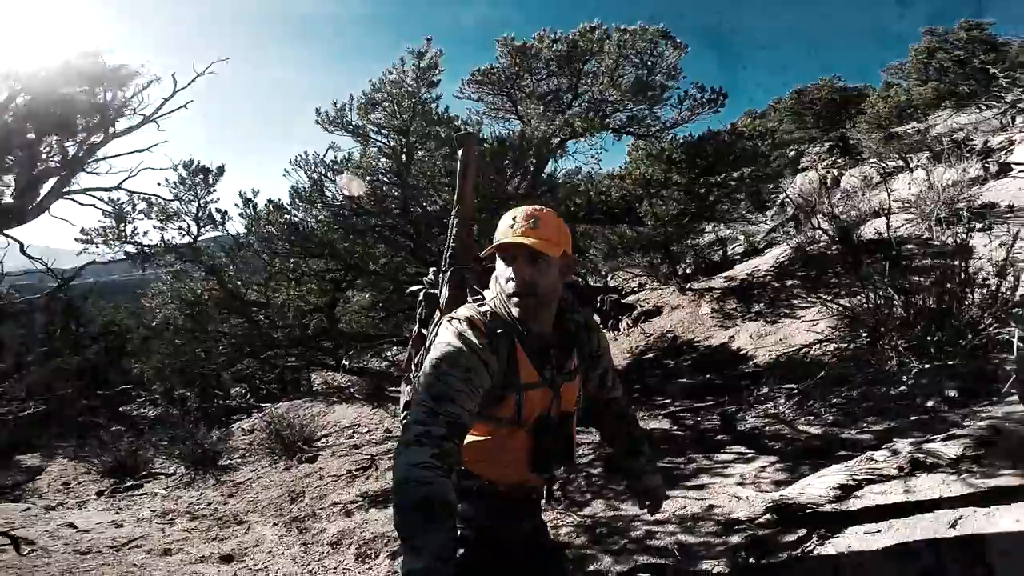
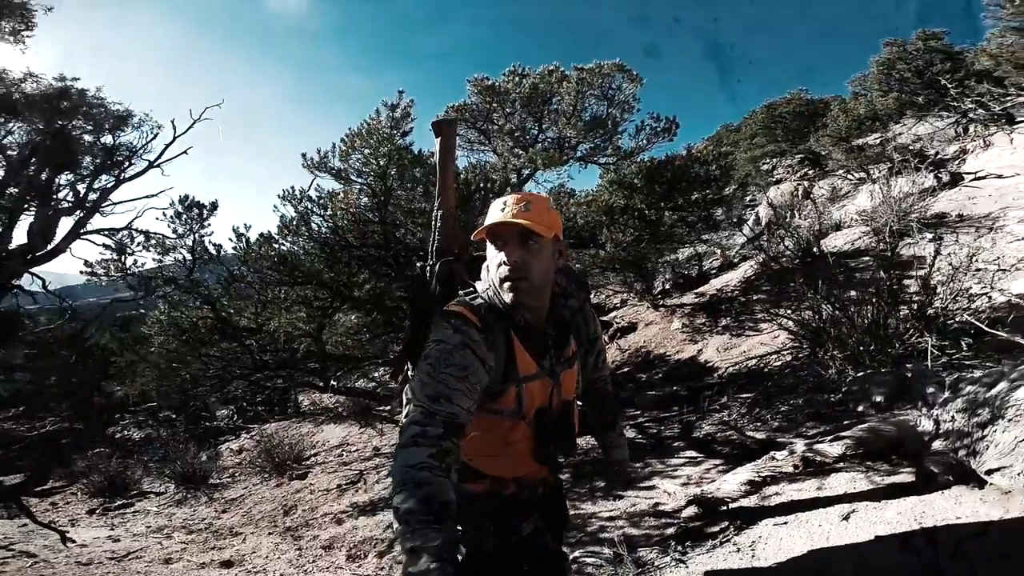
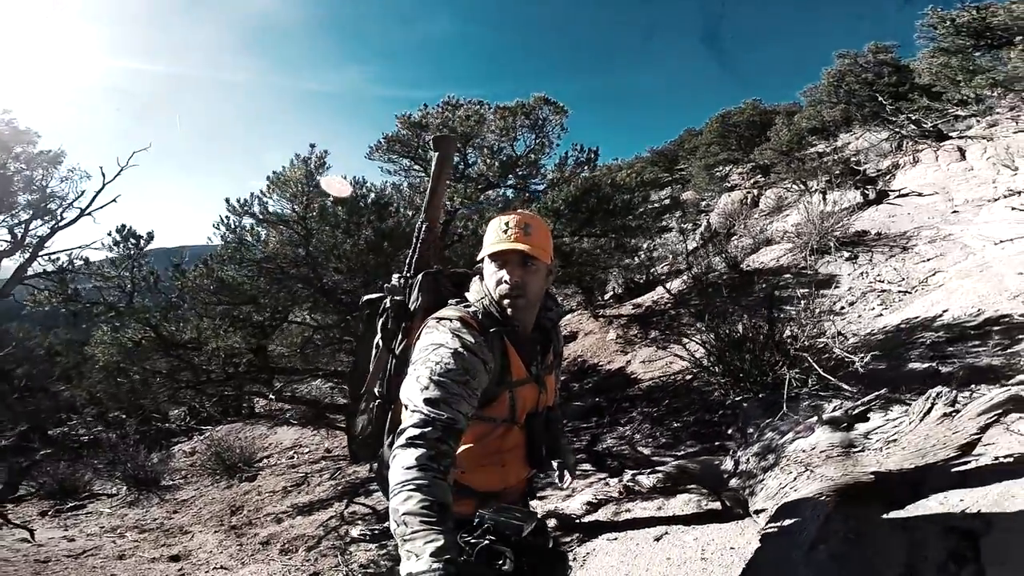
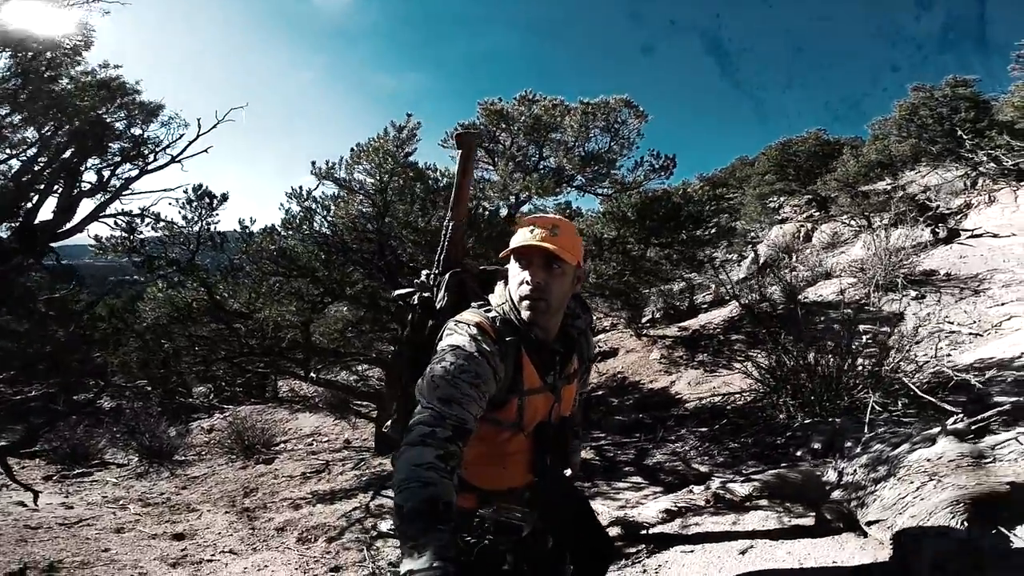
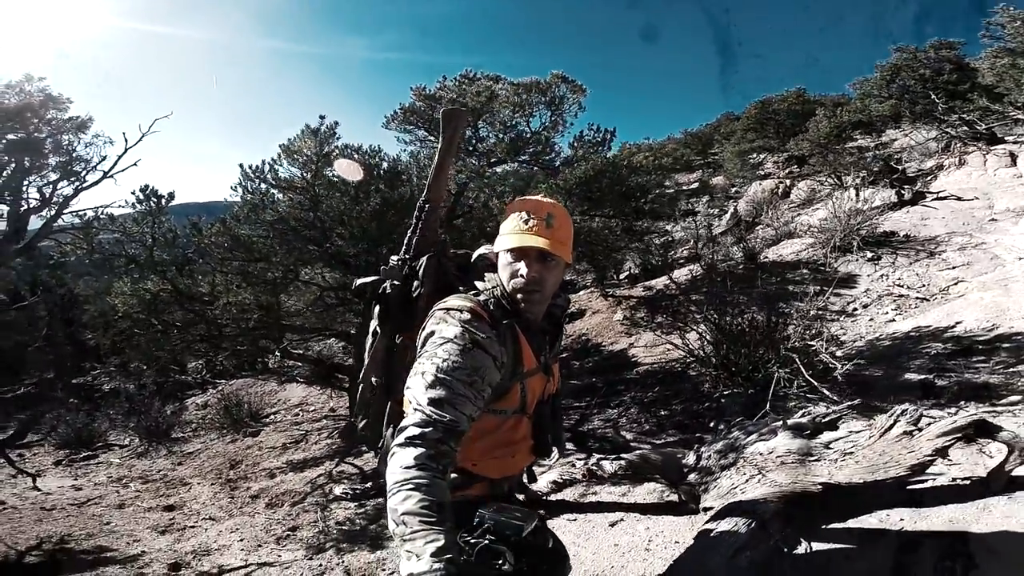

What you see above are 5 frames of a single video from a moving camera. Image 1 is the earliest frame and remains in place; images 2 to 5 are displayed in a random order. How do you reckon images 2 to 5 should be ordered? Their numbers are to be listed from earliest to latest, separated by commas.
2, 4, 3, 5
